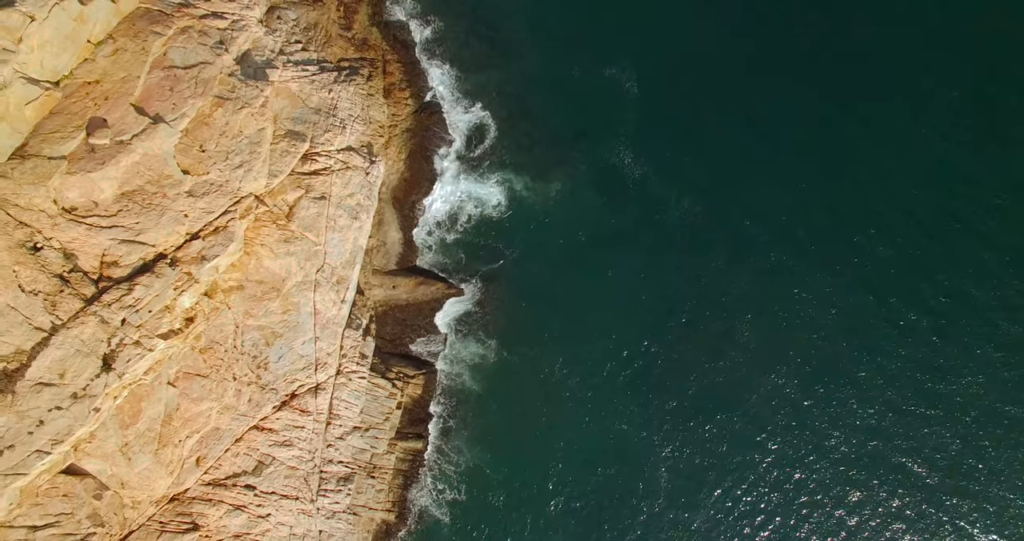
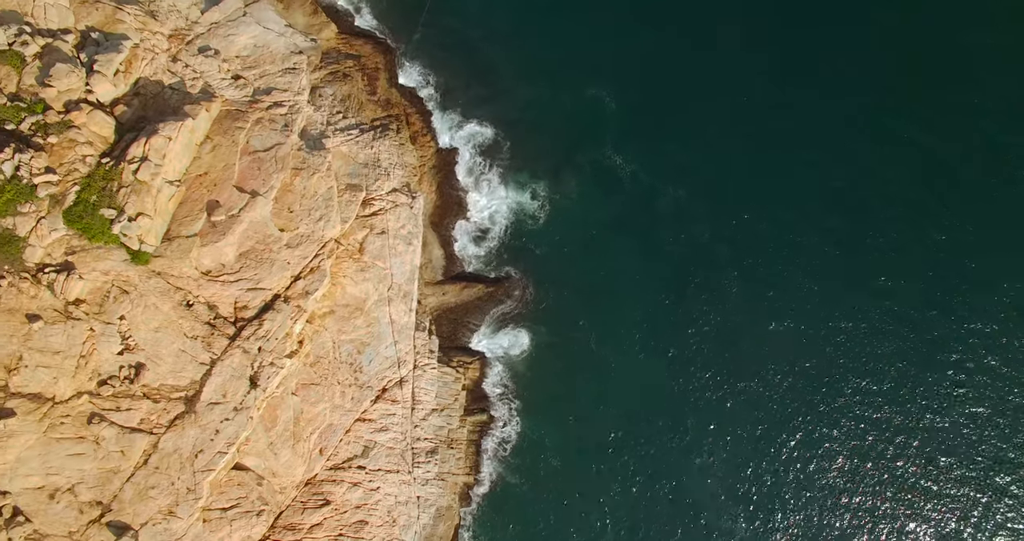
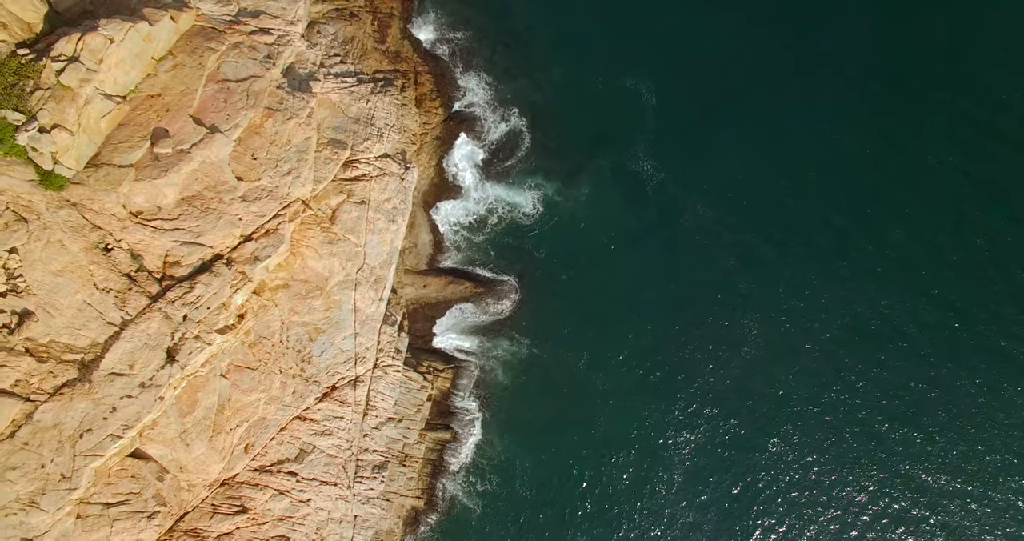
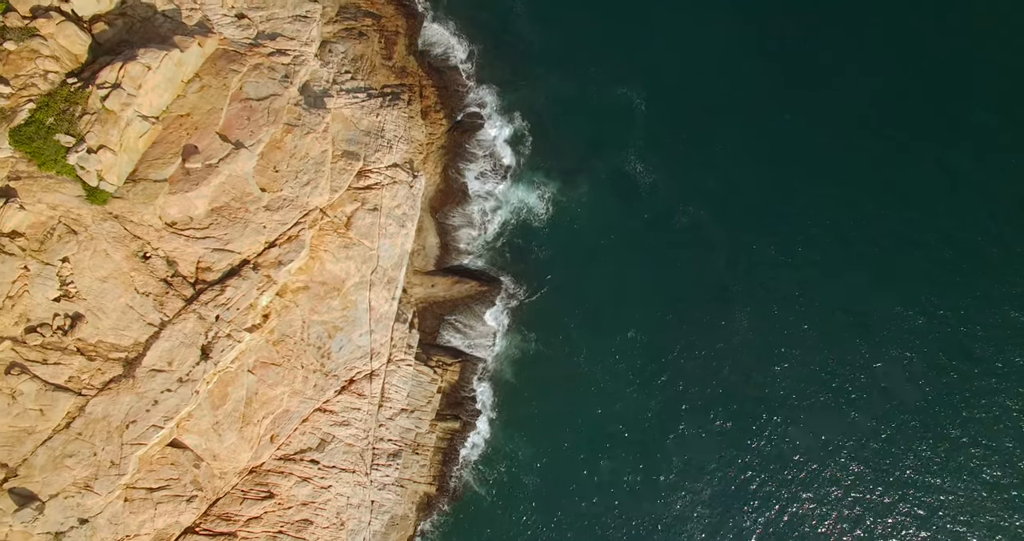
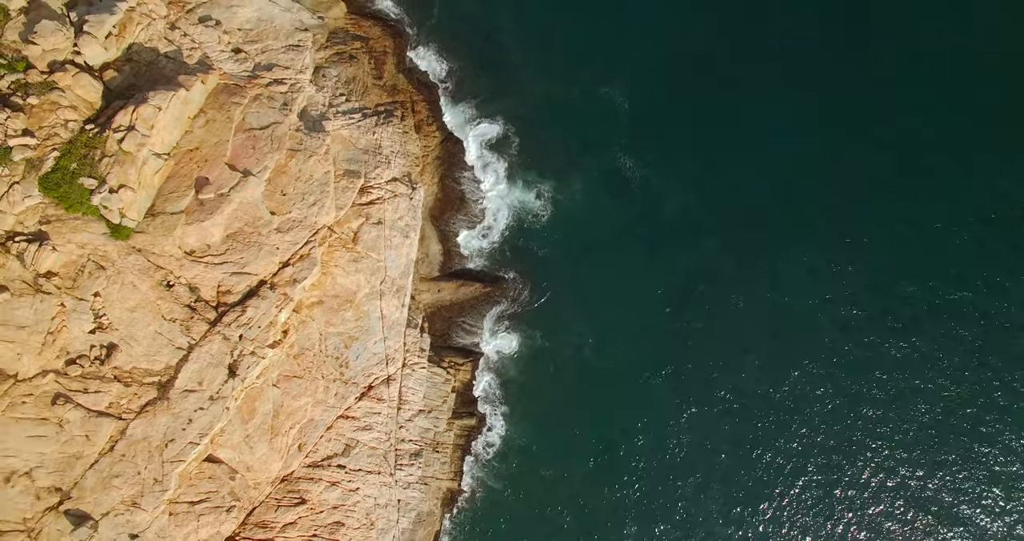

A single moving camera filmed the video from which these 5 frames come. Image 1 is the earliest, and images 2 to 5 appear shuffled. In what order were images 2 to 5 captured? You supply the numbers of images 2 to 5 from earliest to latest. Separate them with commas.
3, 4, 5, 2
